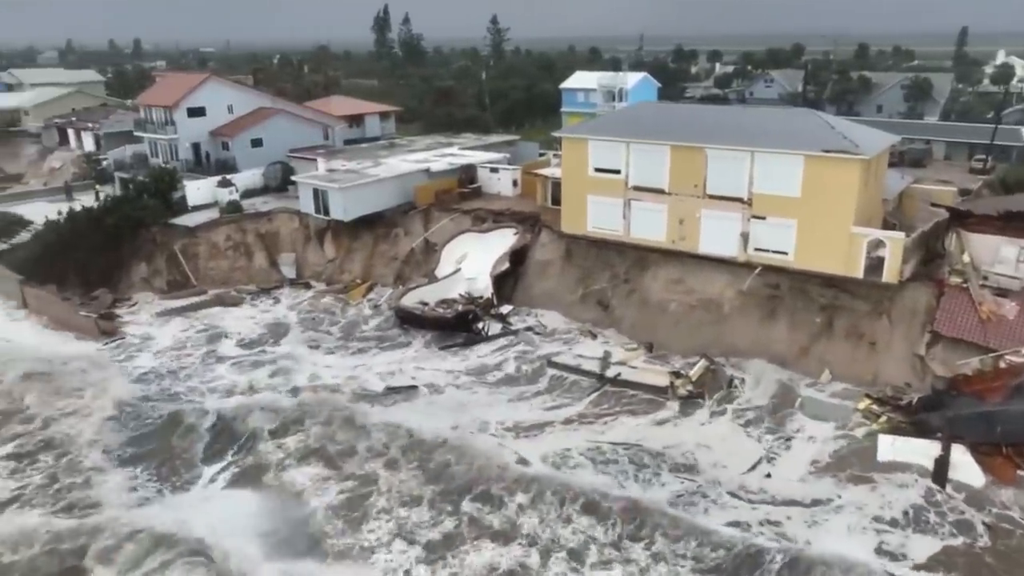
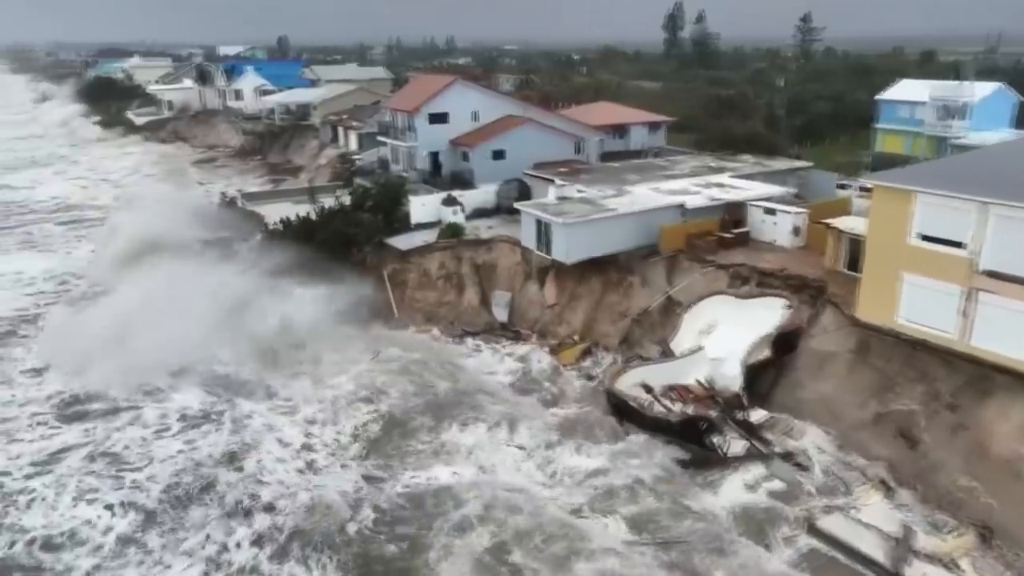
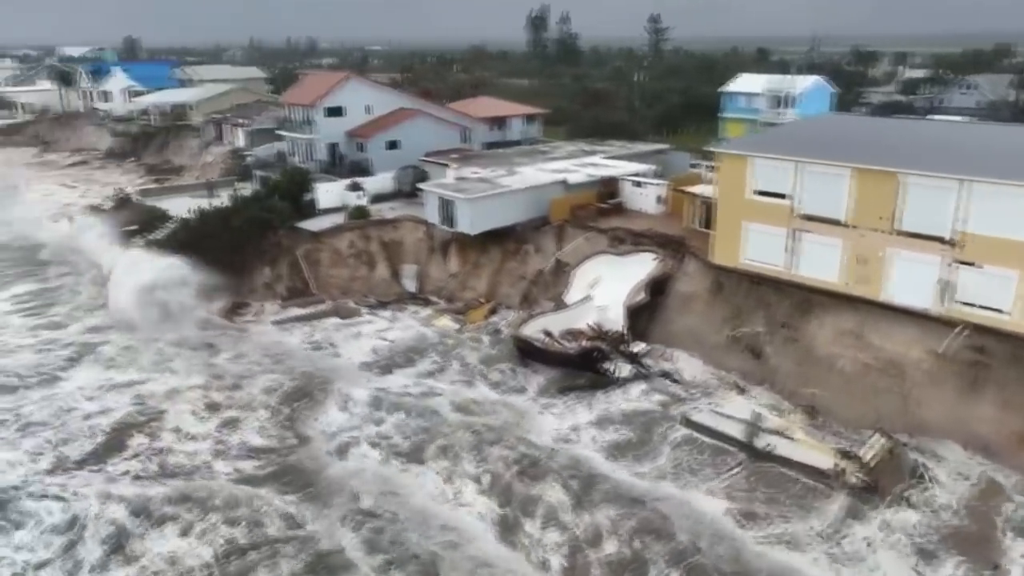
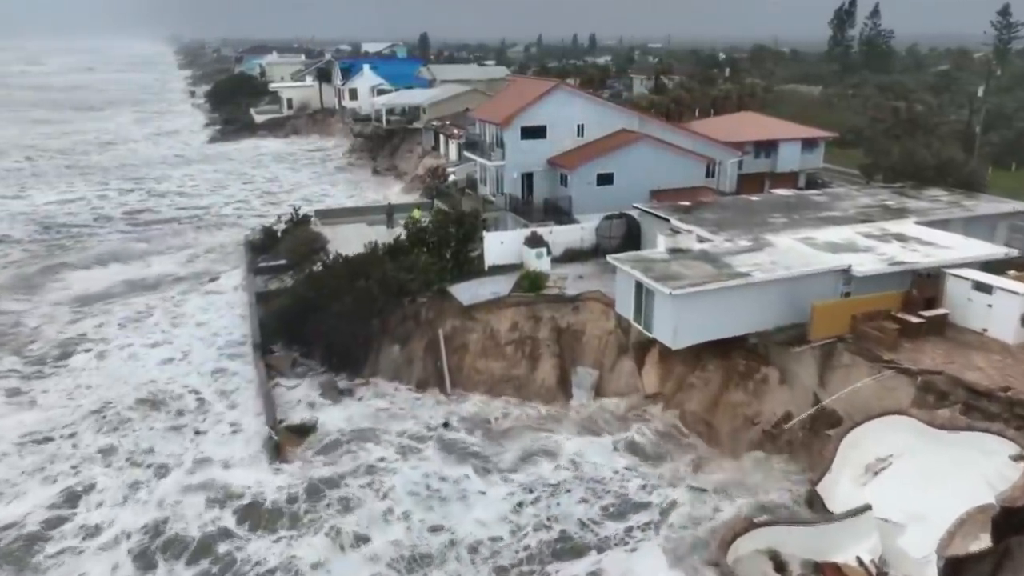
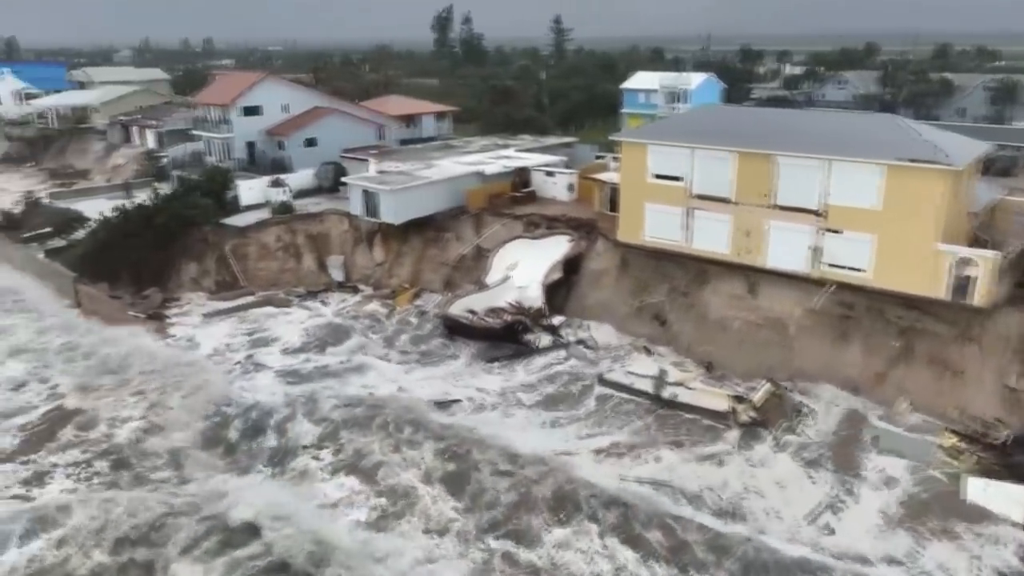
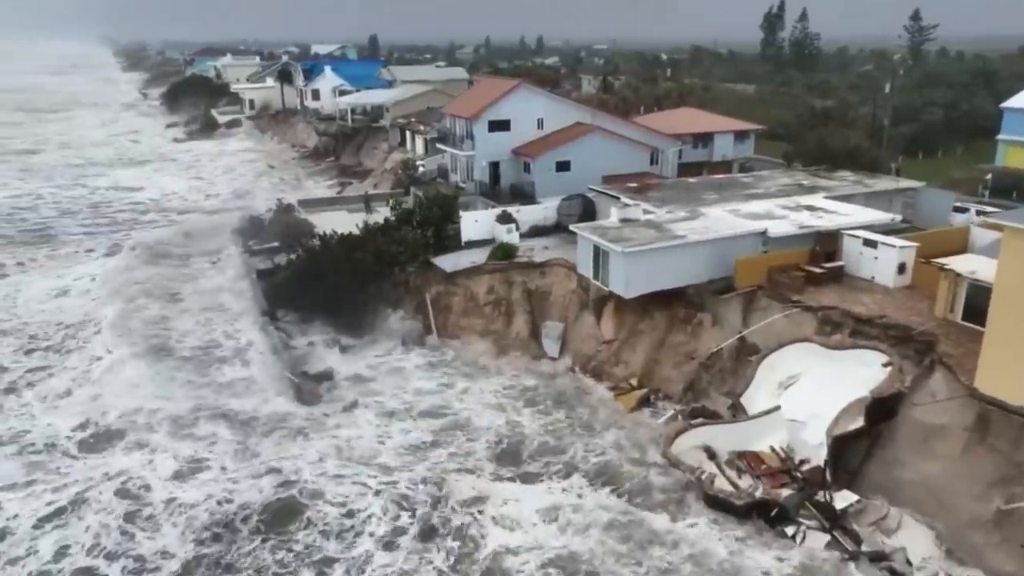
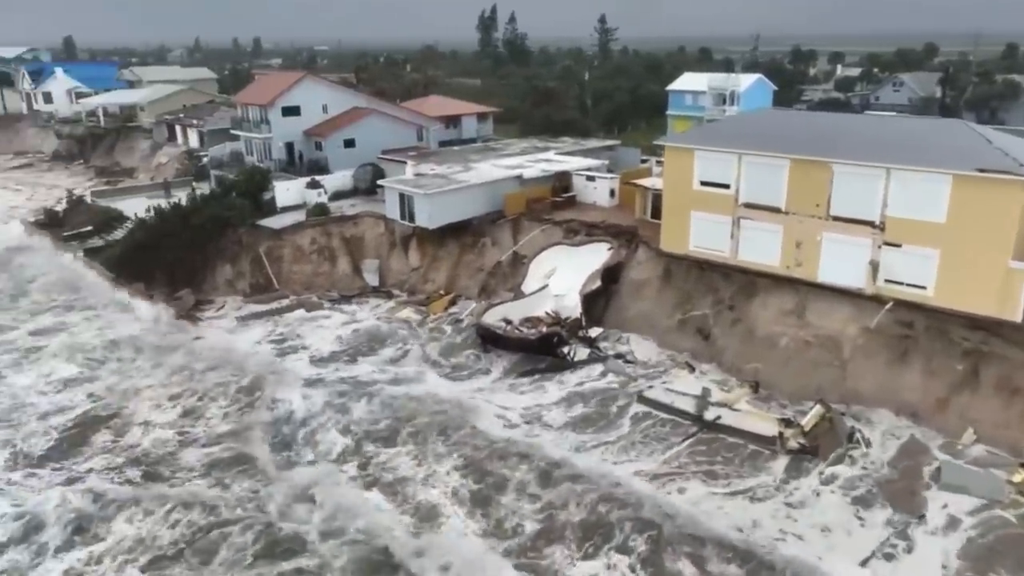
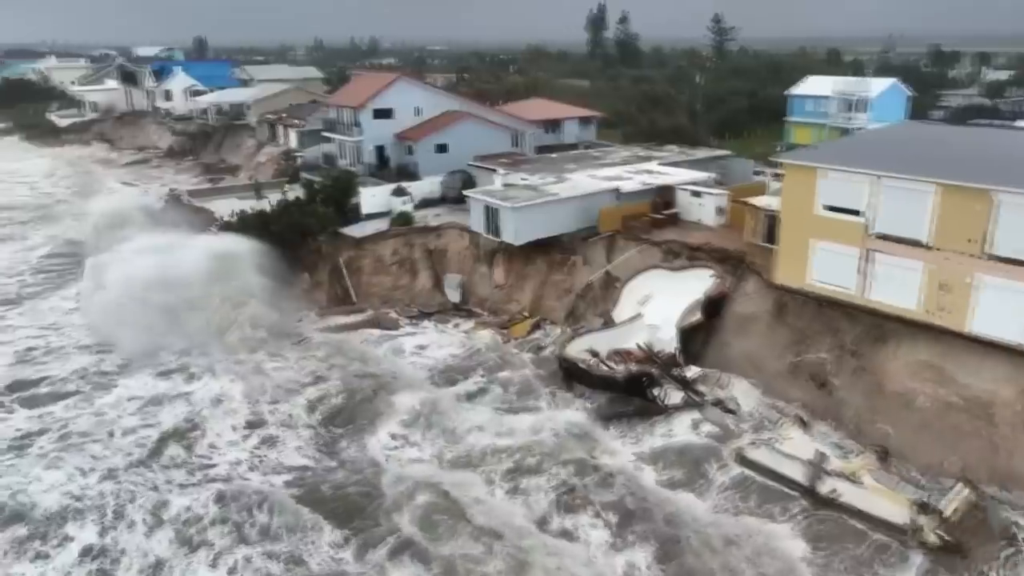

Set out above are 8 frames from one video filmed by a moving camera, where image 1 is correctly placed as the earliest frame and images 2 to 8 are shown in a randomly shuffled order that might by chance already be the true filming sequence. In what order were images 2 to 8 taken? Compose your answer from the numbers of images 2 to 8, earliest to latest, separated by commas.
5, 7, 3, 8, 2, 6, 4
